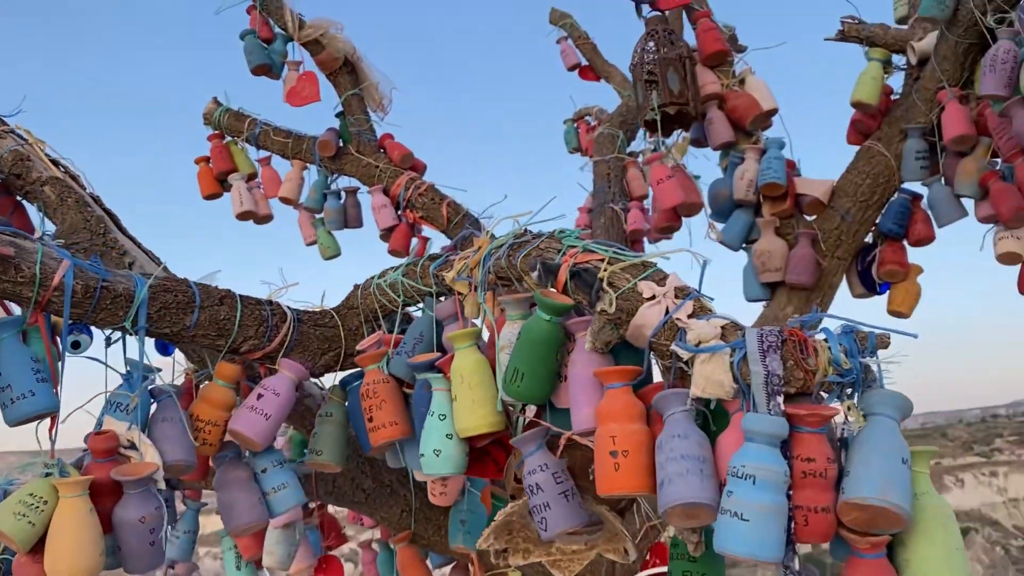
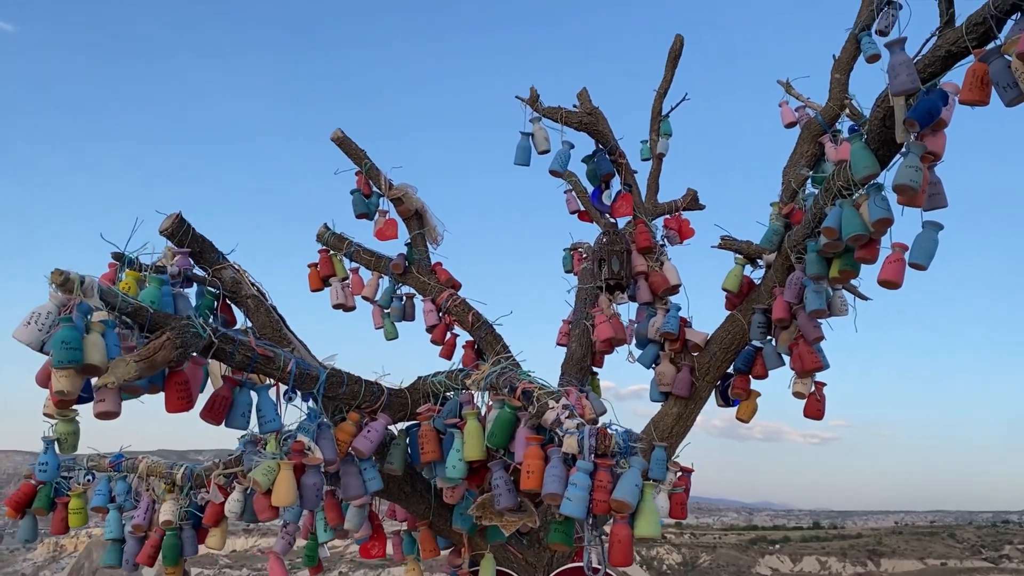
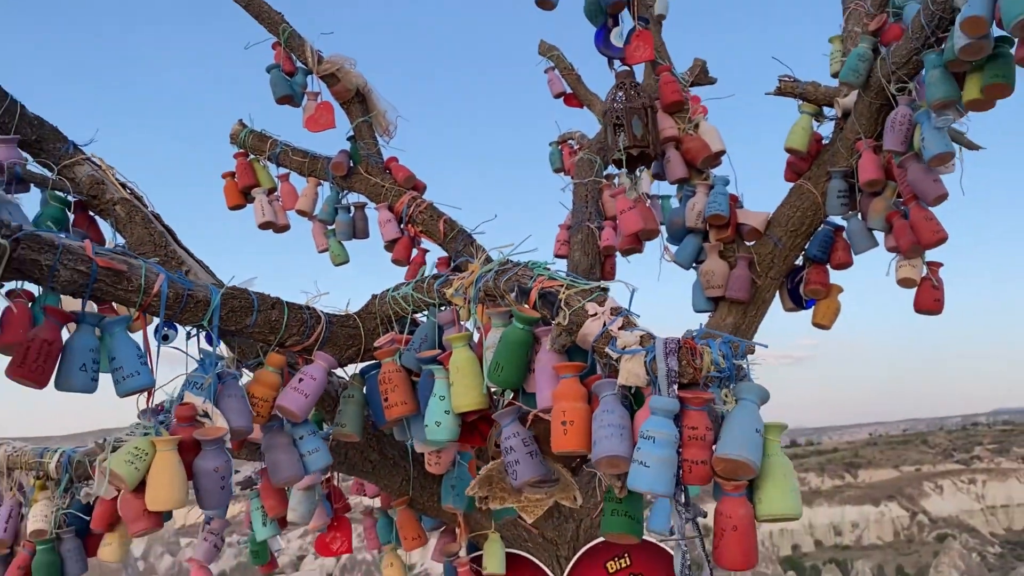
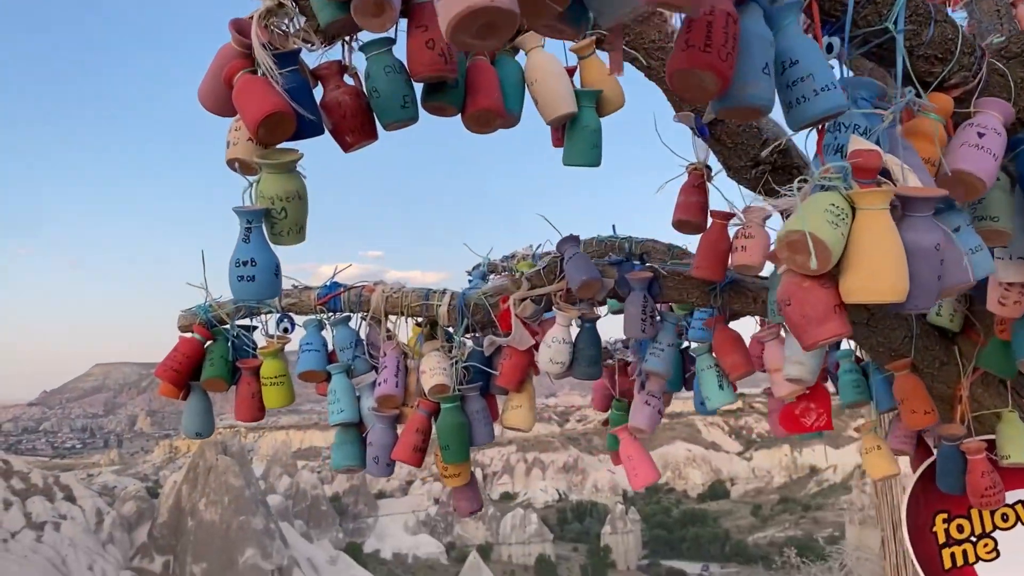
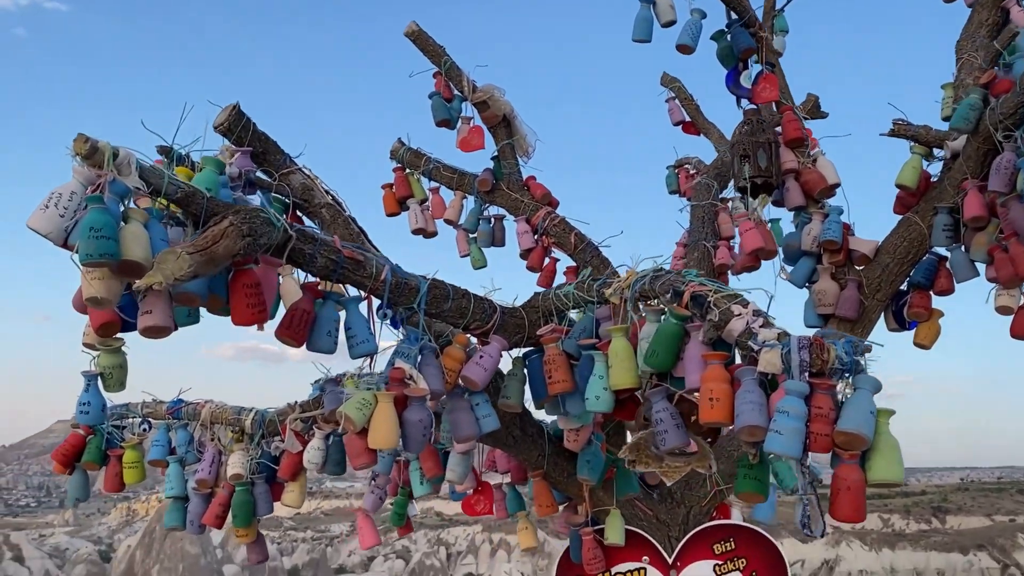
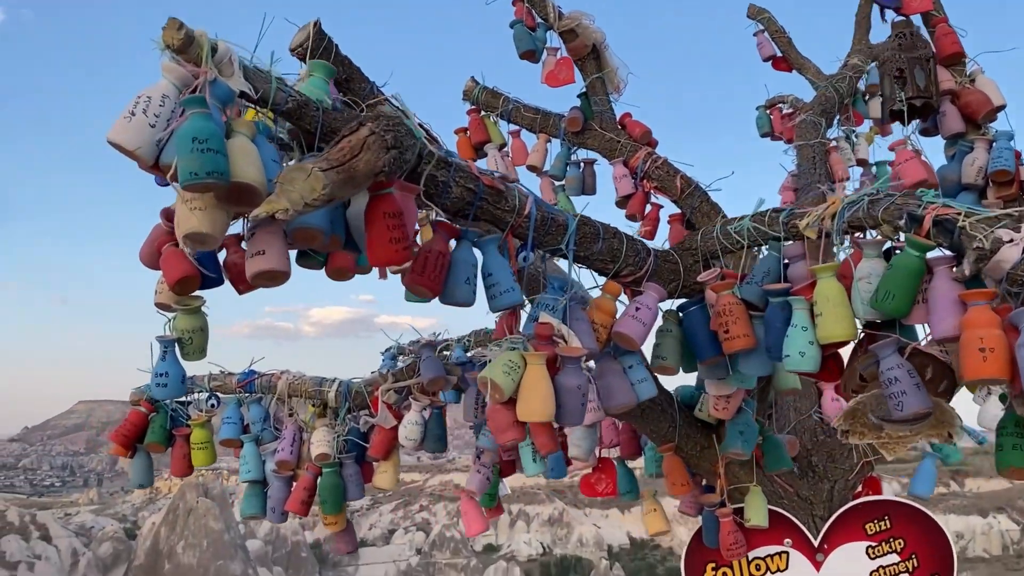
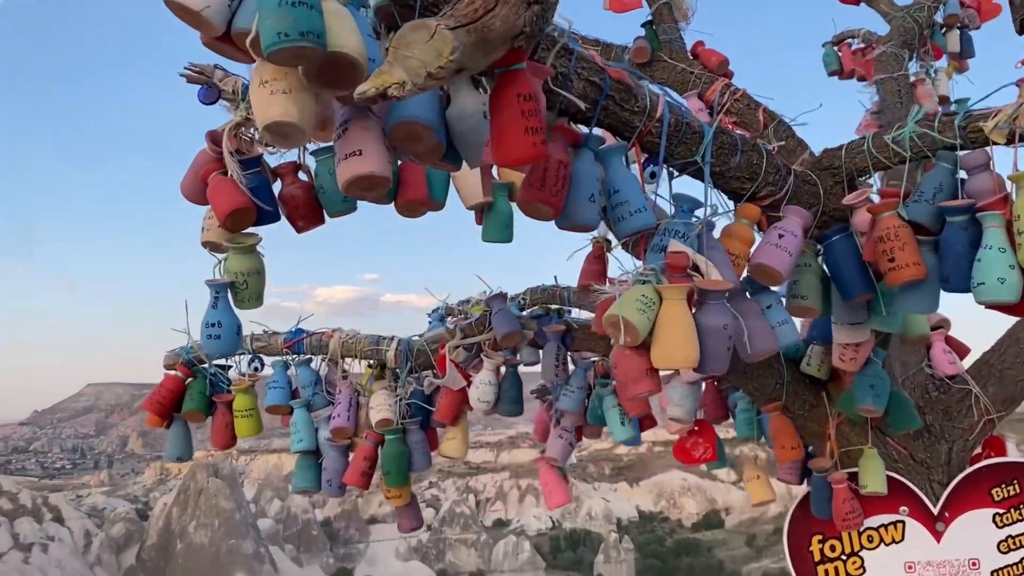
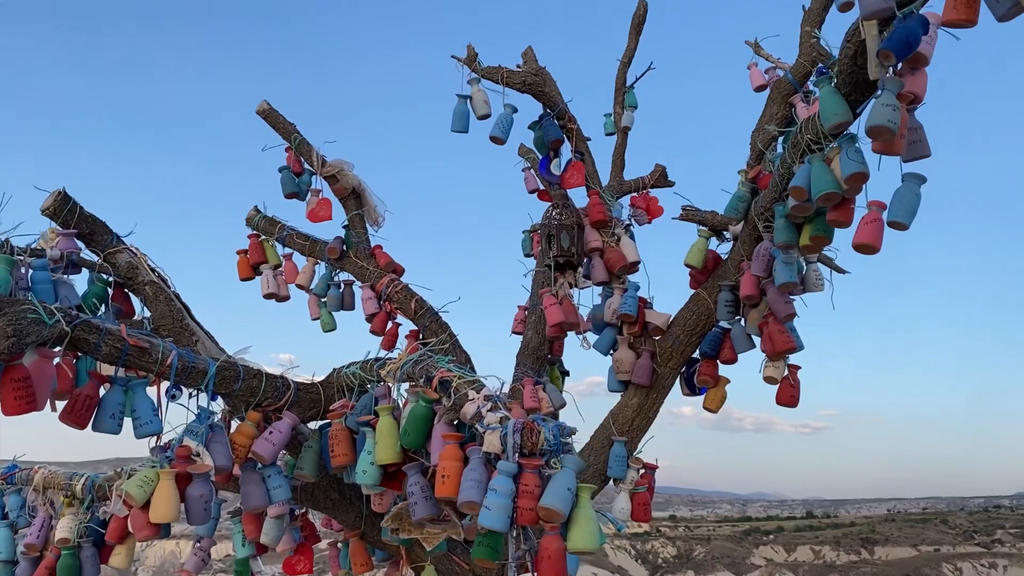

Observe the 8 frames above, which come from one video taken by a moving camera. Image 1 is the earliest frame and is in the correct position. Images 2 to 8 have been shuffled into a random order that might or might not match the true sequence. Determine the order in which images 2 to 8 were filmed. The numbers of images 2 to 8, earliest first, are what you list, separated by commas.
3, 8, 2, 5, 6, 7, 4
